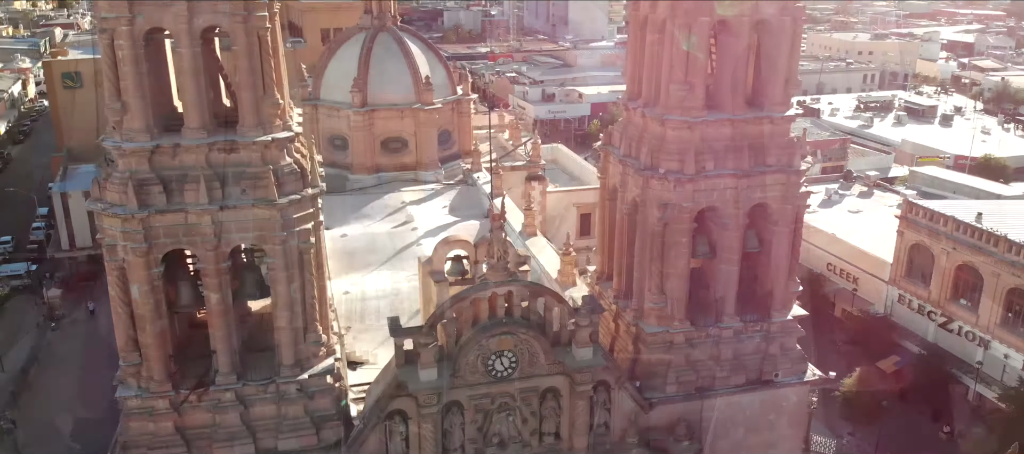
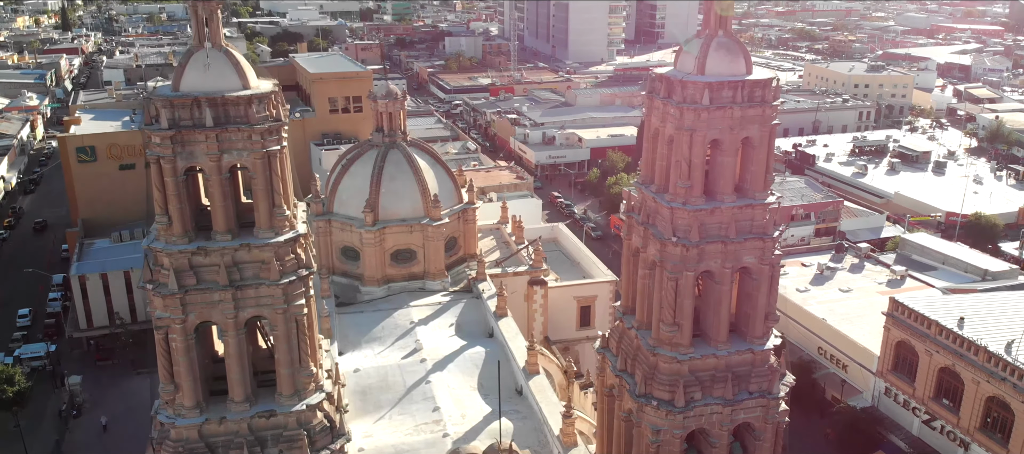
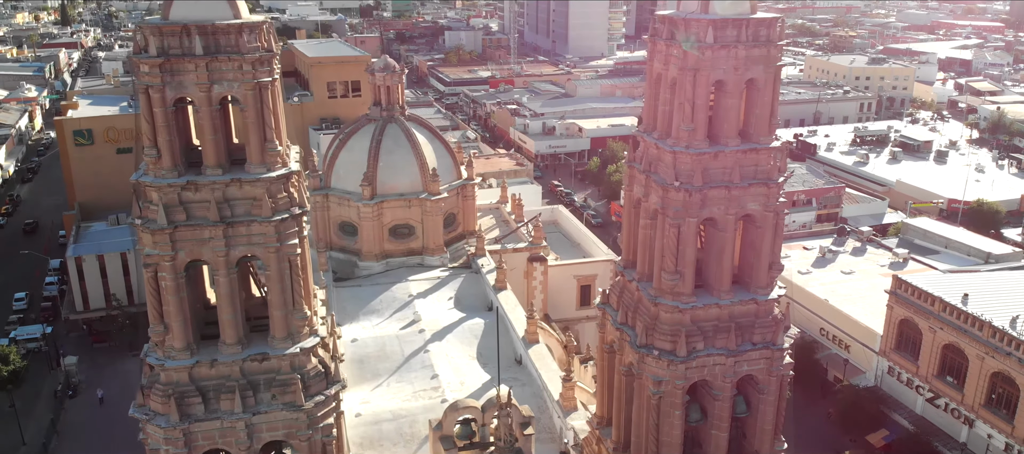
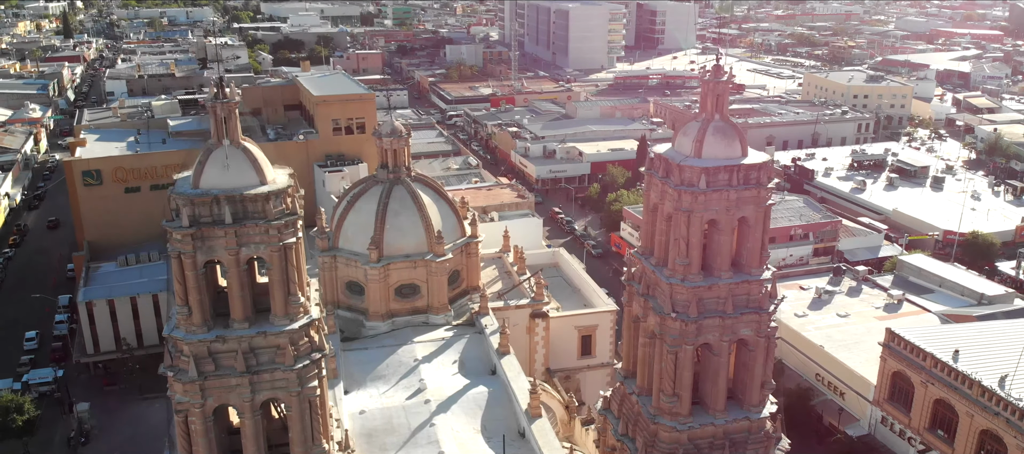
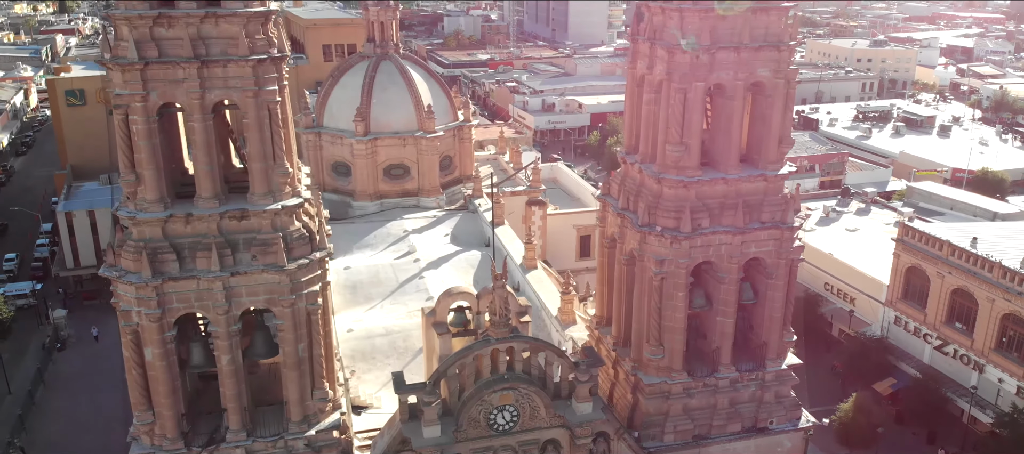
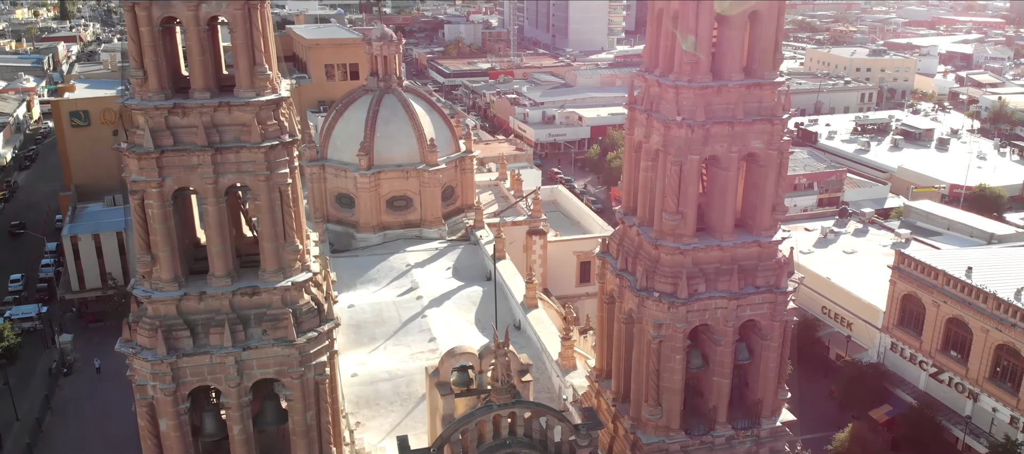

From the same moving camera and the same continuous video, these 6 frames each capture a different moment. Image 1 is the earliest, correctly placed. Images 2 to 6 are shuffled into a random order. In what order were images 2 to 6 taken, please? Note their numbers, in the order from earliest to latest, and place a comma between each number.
5, 6, 3, 2, 4
